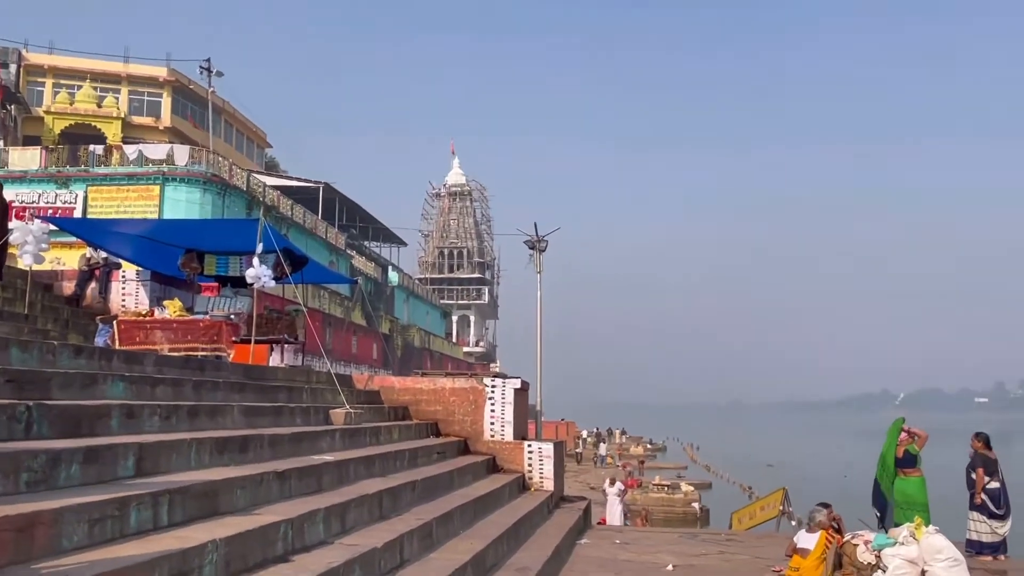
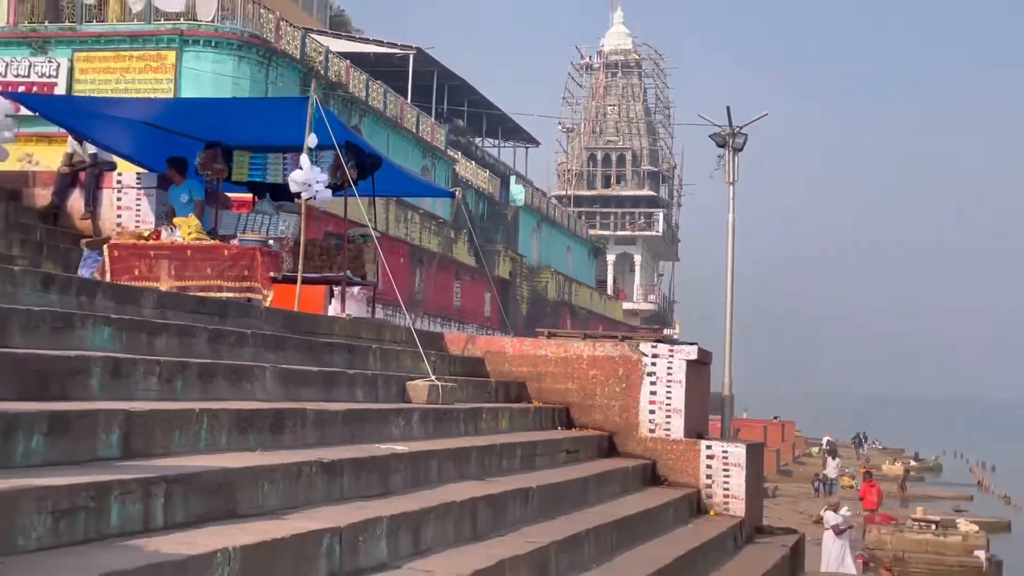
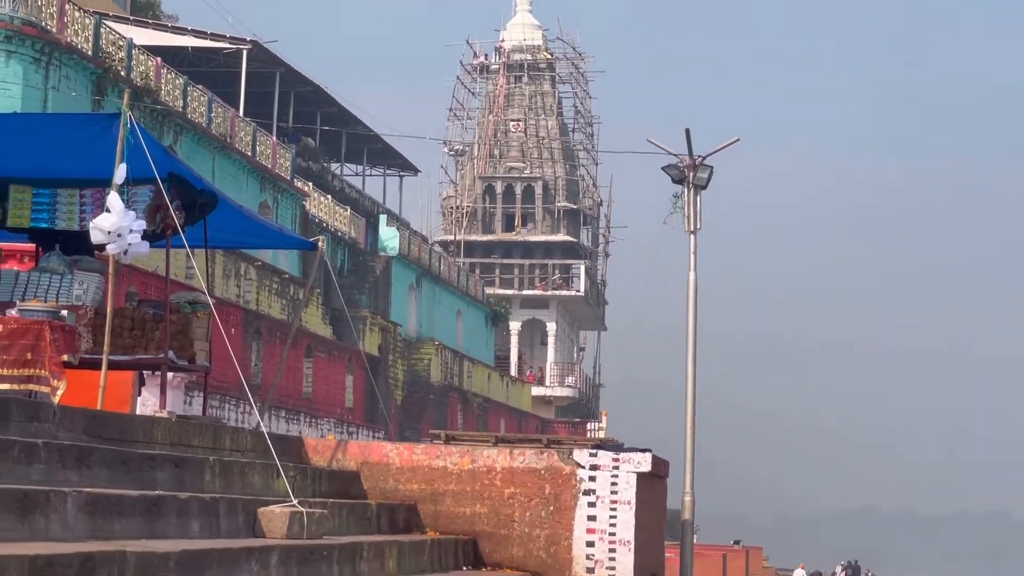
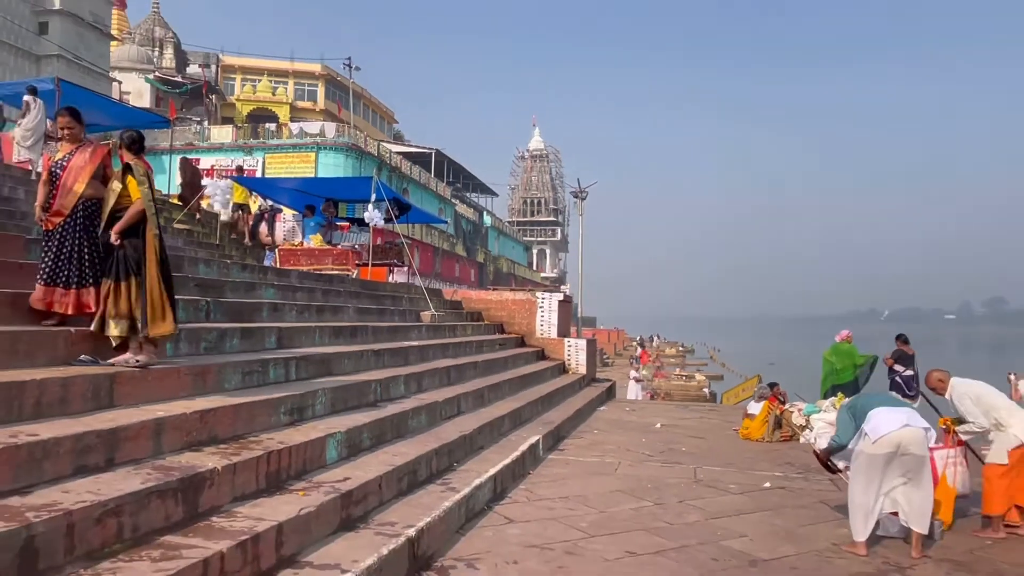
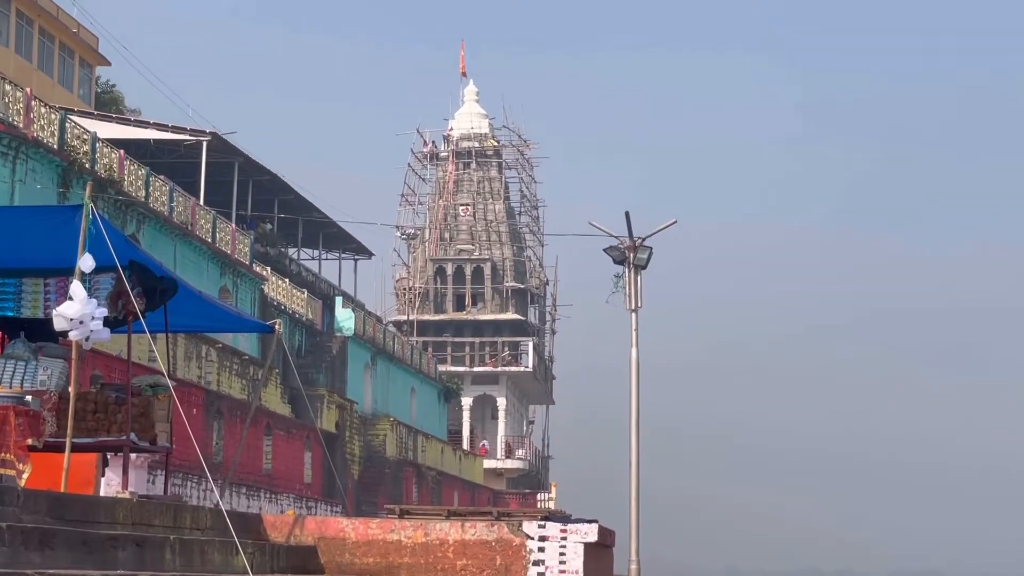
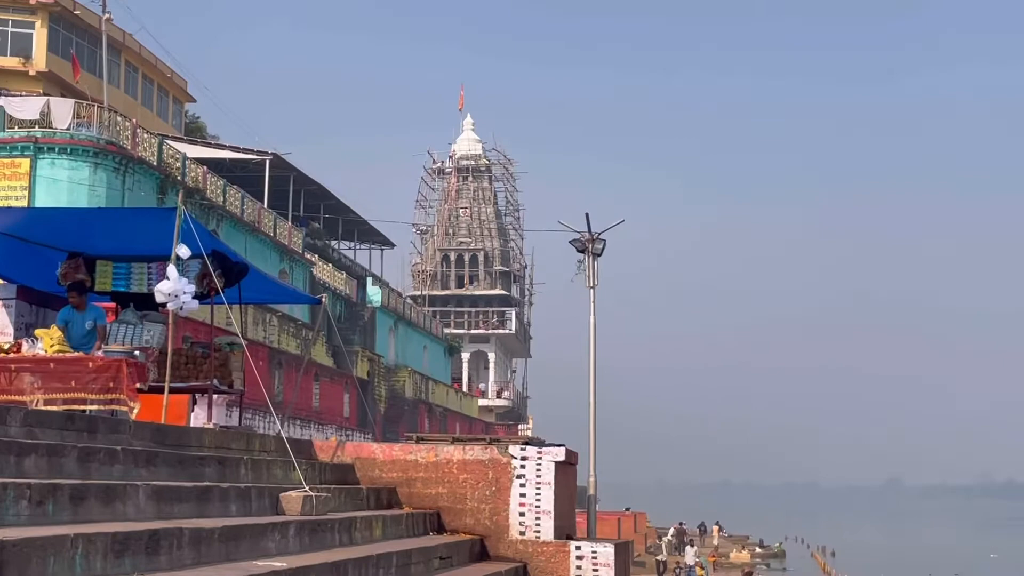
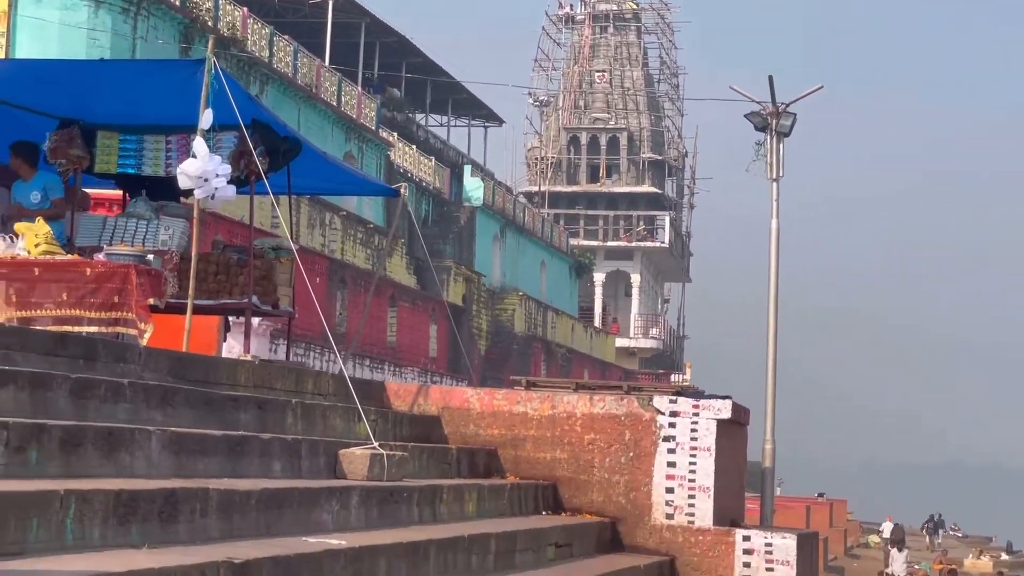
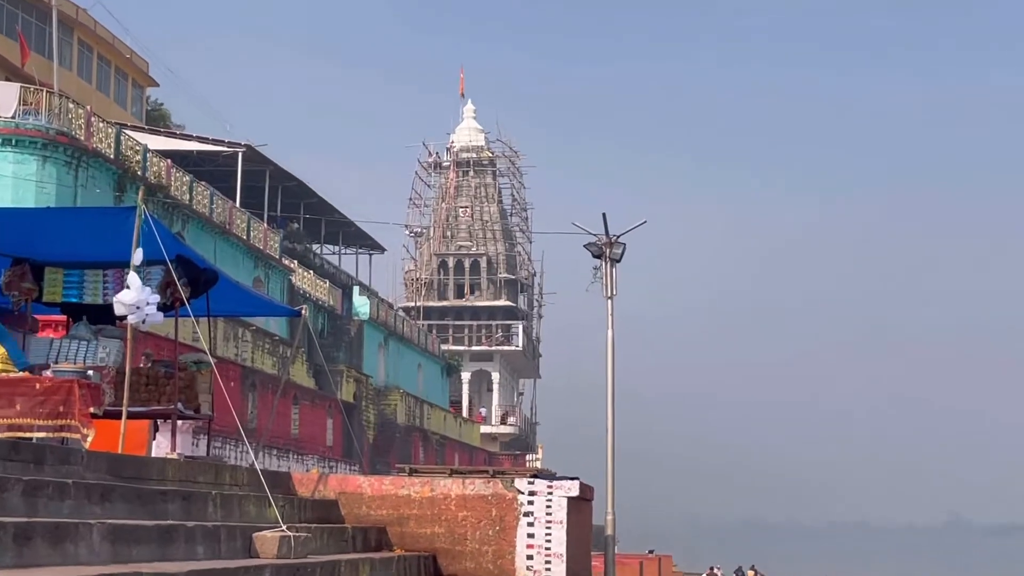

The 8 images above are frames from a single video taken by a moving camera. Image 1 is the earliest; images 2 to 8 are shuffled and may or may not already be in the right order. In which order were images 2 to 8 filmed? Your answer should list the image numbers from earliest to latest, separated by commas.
6, 8, 5, 3, 7, 2, 4
